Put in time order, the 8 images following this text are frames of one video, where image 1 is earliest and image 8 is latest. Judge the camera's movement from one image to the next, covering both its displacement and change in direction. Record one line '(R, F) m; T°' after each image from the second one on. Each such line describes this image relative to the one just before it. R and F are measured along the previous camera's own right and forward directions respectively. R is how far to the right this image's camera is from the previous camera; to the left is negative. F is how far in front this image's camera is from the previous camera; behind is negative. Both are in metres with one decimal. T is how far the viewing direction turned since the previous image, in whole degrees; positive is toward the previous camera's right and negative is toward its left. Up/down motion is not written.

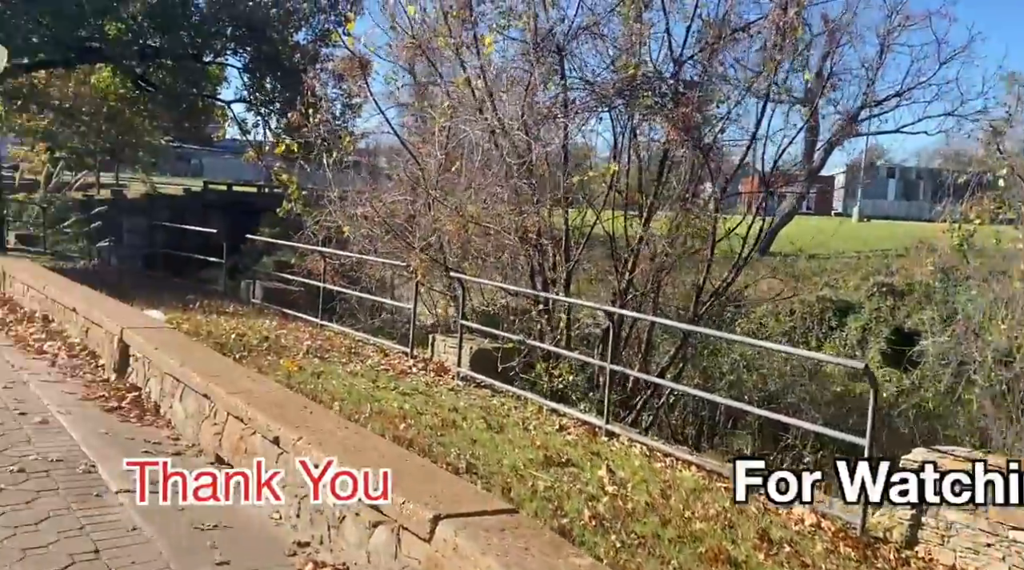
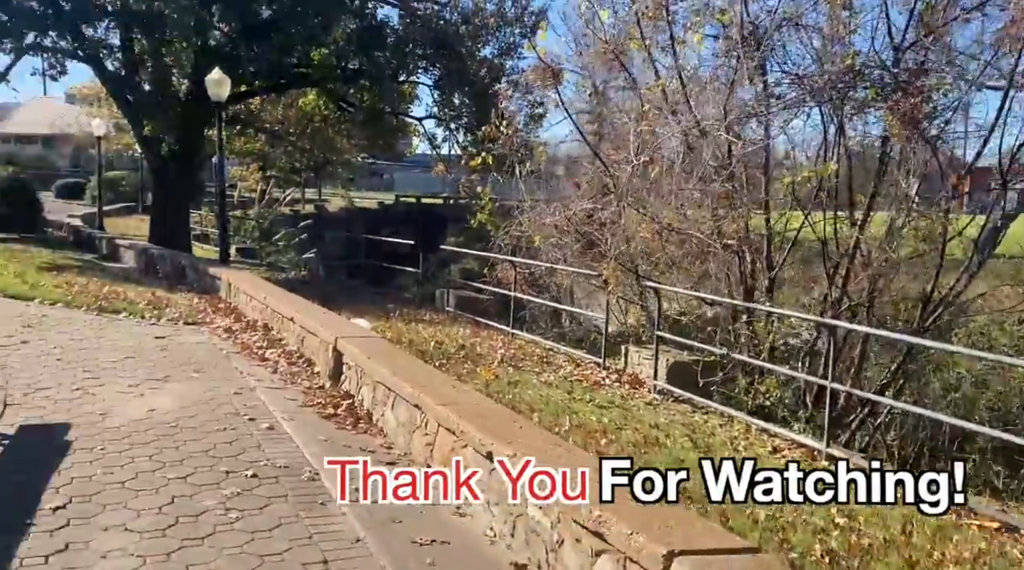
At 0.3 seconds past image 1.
(-0.2, +0.1) m; -12°
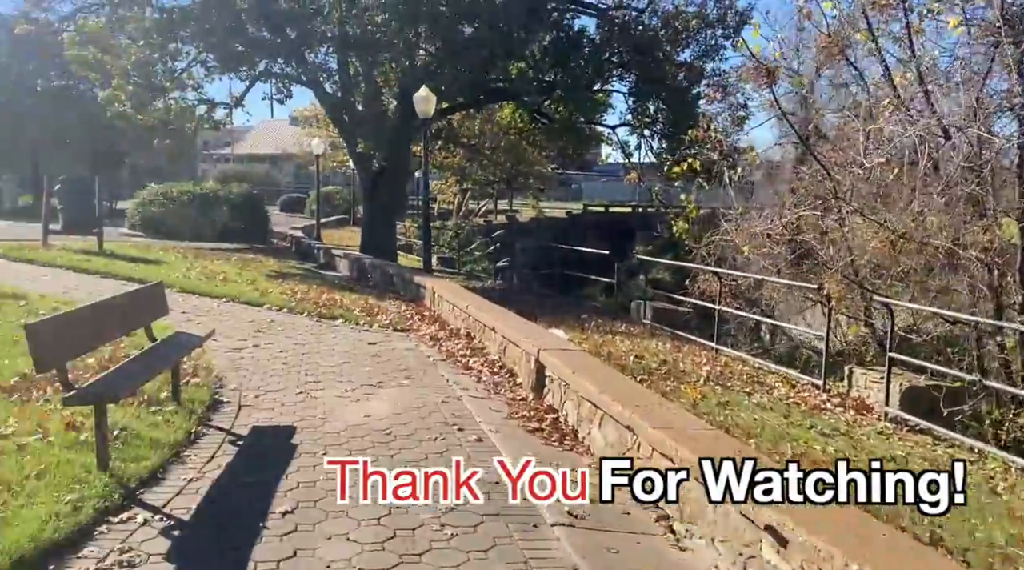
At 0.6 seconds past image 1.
(-0.1, +0.2) m; -13°
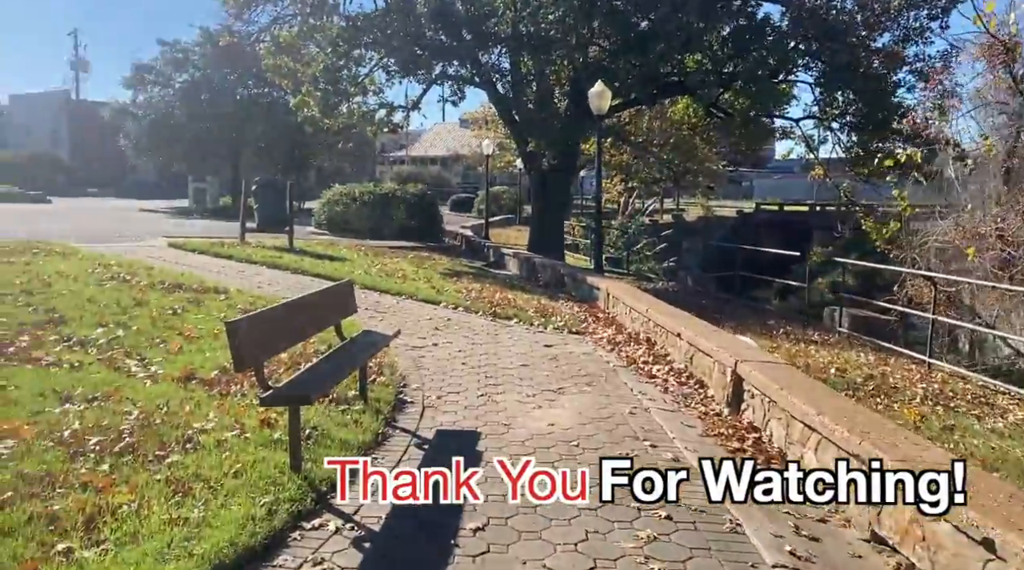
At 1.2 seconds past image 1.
(-0.2, +0.3) m; -11°
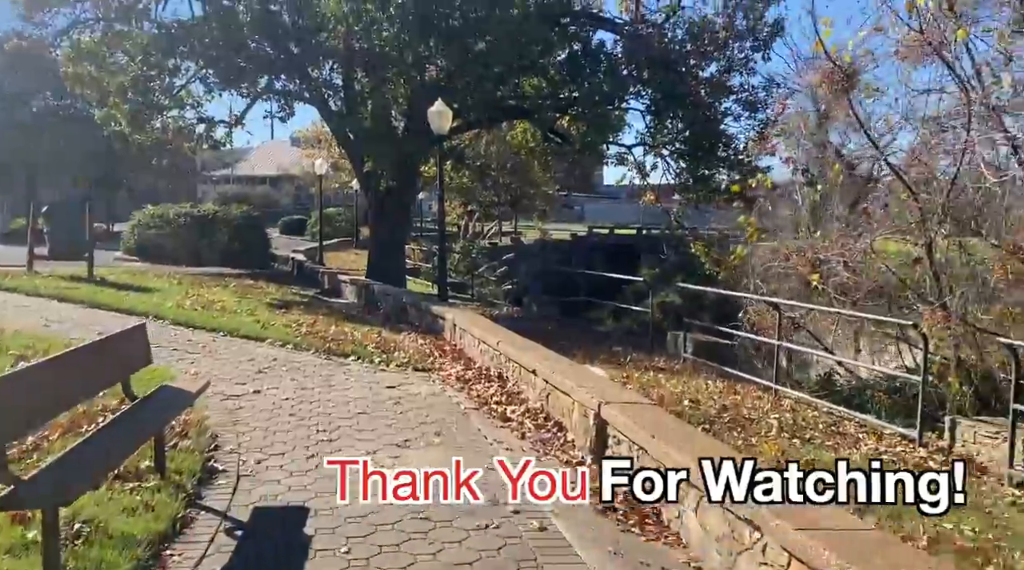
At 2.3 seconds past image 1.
(0.0, +0.7) m; +11°
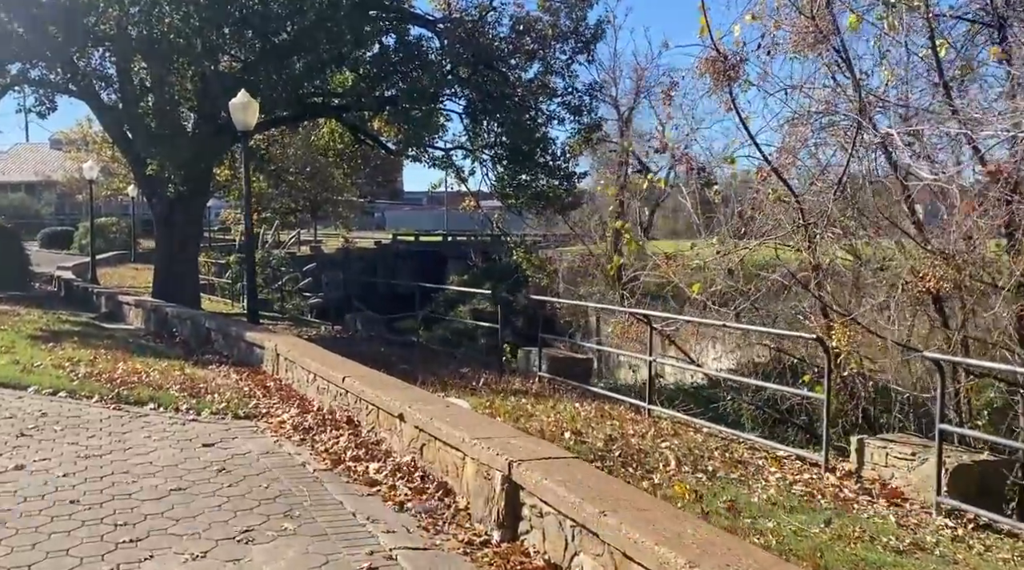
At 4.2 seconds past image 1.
(-0.4, +1.3) m; +14°
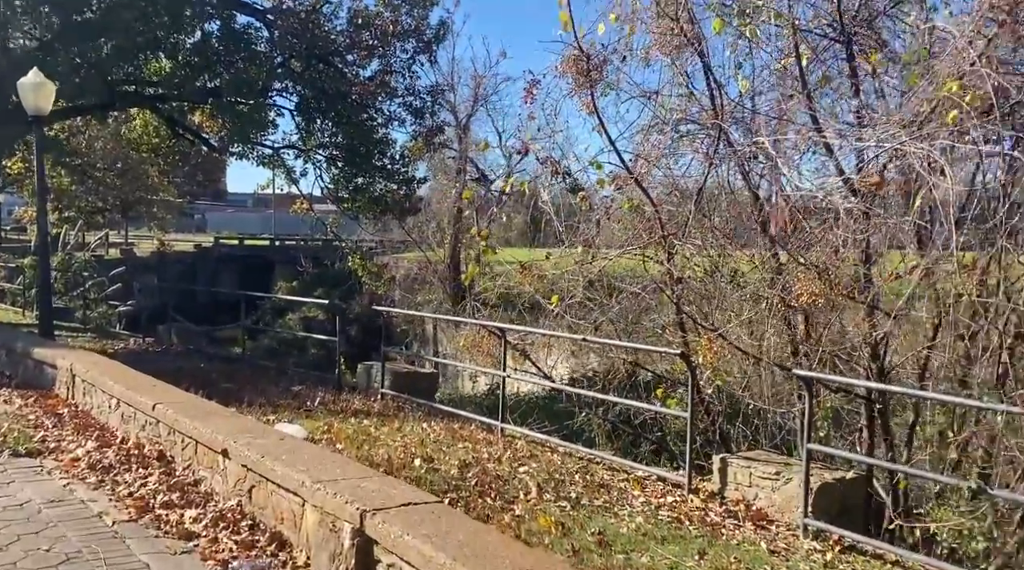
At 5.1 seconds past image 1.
(-0.1, +0.6) m; +11°
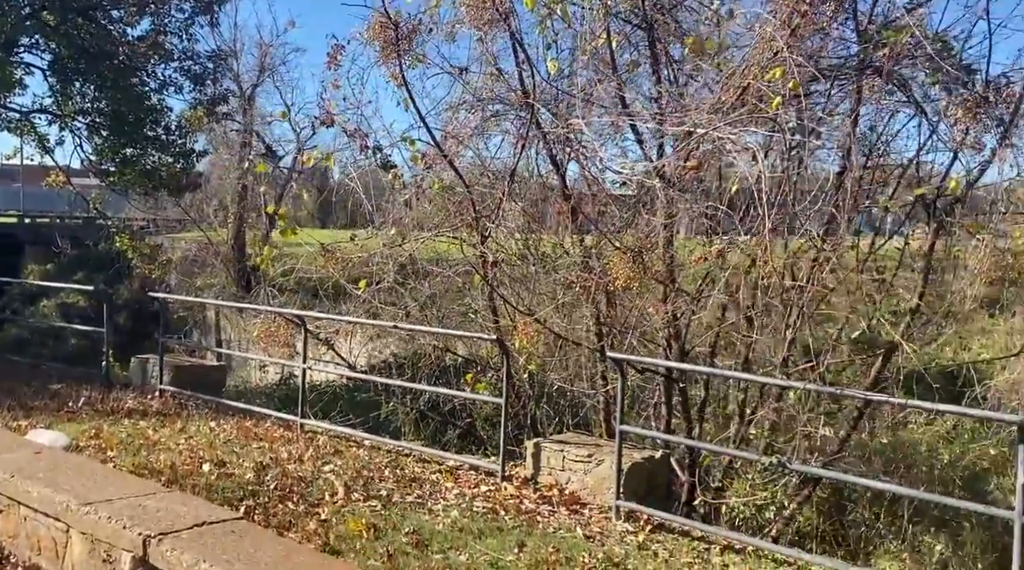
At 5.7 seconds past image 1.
(-0.1, +0.3) m; +14°
